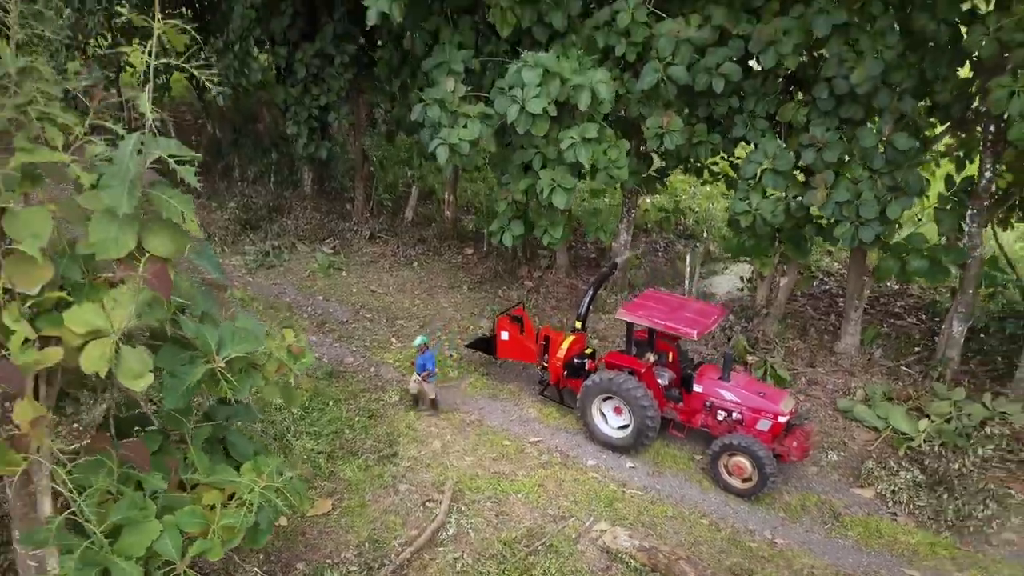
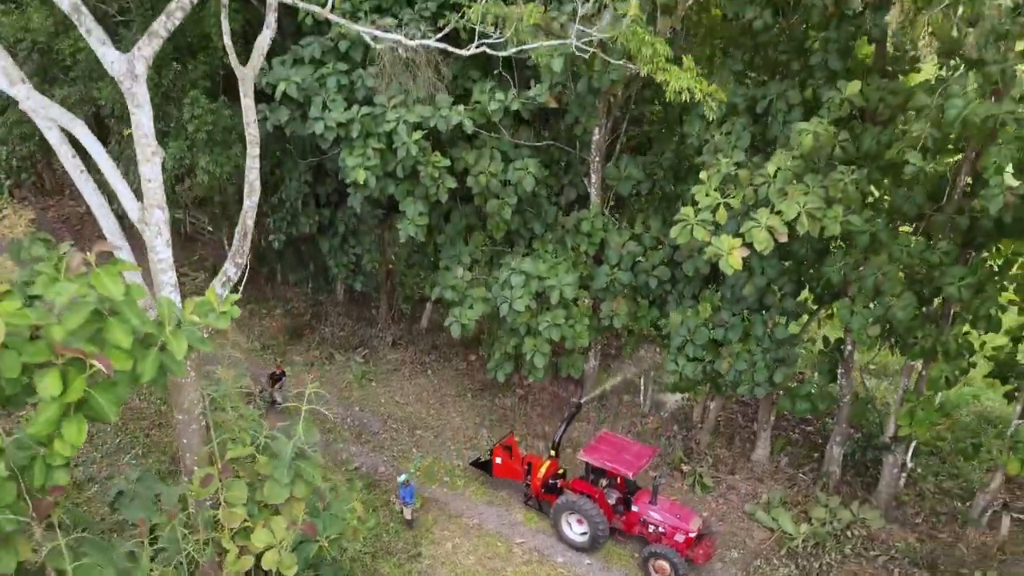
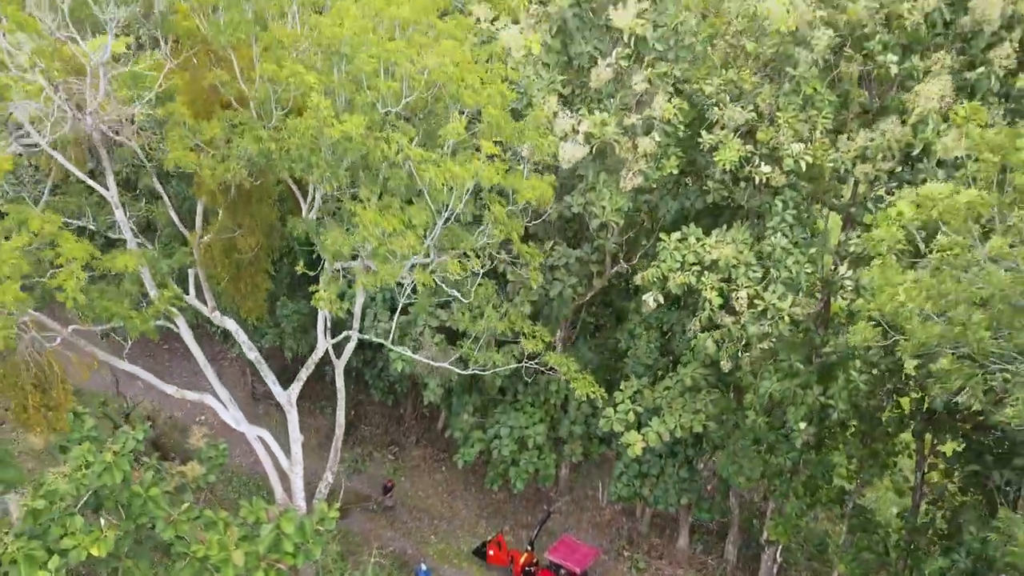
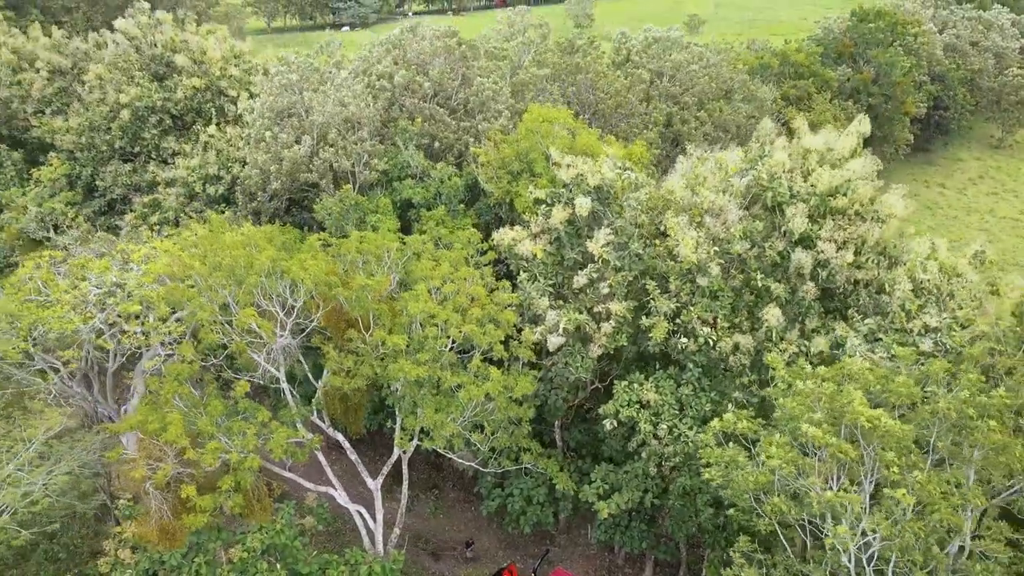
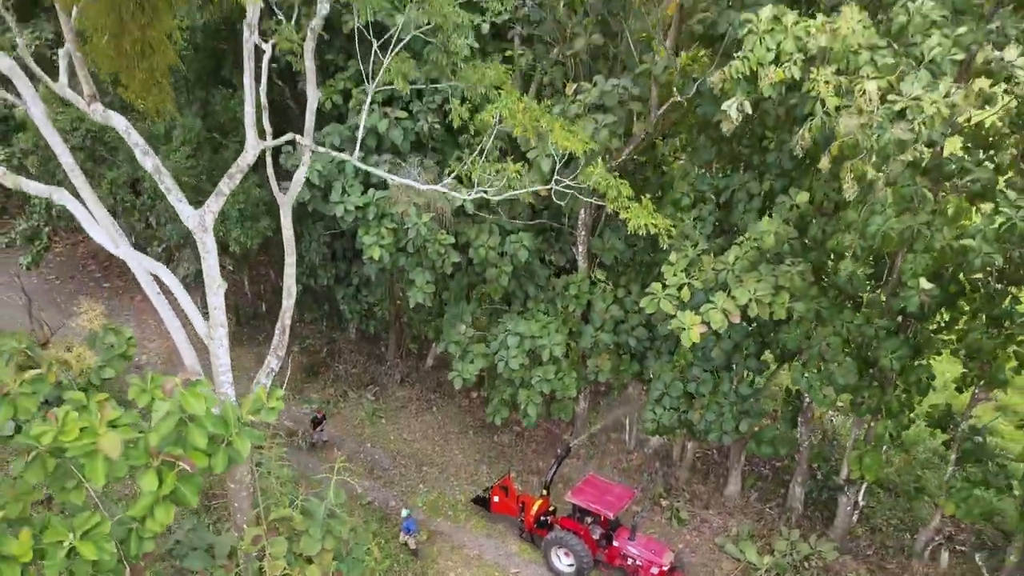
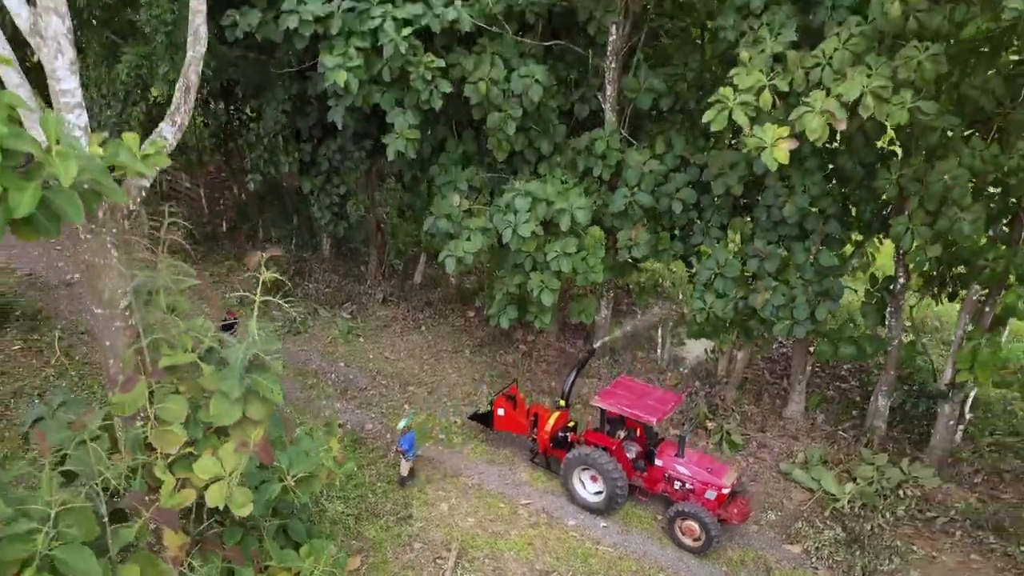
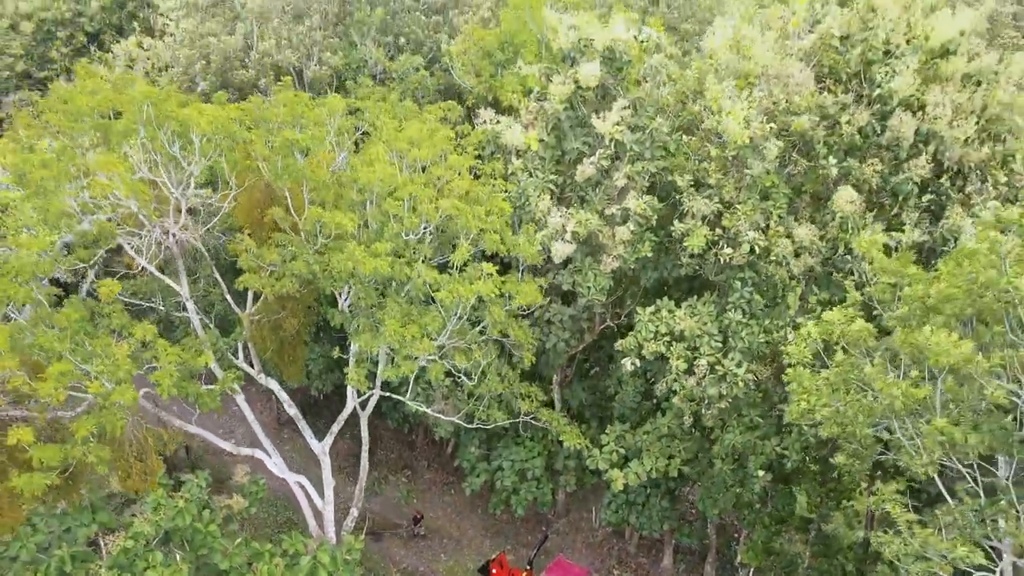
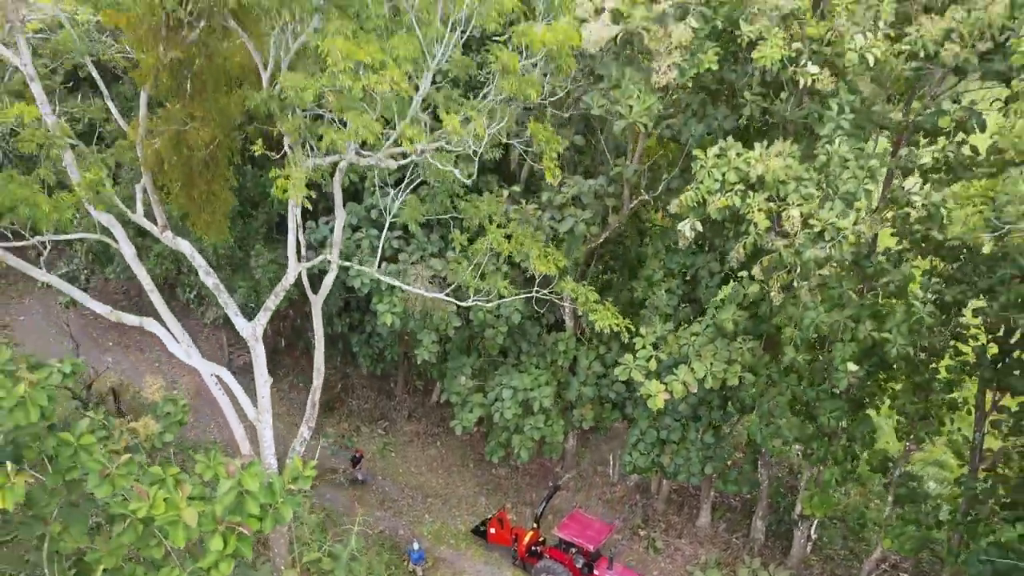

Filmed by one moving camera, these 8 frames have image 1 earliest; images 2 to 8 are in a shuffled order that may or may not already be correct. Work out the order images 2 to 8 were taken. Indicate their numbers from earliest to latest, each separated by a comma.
6, 2, 5, 8, 3, 7, 4
